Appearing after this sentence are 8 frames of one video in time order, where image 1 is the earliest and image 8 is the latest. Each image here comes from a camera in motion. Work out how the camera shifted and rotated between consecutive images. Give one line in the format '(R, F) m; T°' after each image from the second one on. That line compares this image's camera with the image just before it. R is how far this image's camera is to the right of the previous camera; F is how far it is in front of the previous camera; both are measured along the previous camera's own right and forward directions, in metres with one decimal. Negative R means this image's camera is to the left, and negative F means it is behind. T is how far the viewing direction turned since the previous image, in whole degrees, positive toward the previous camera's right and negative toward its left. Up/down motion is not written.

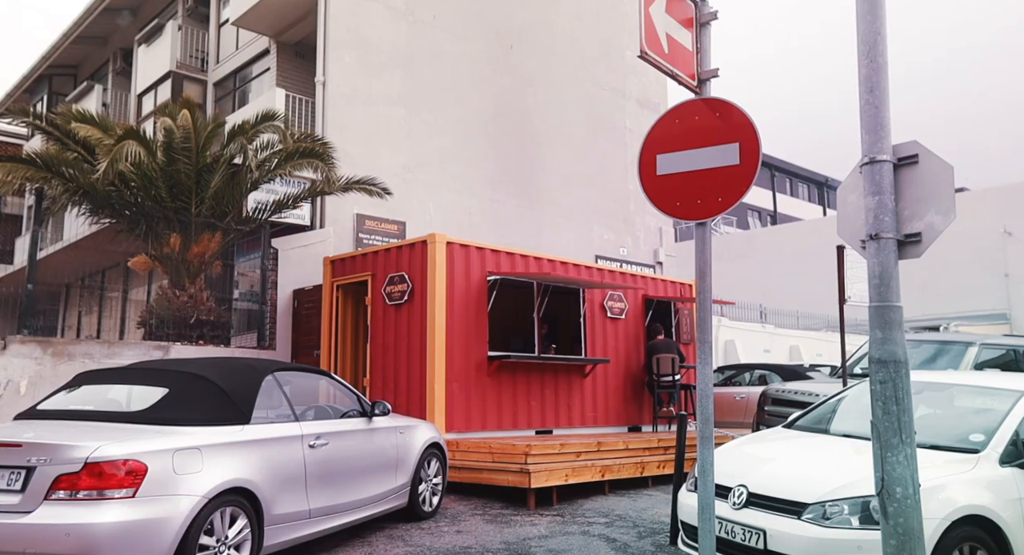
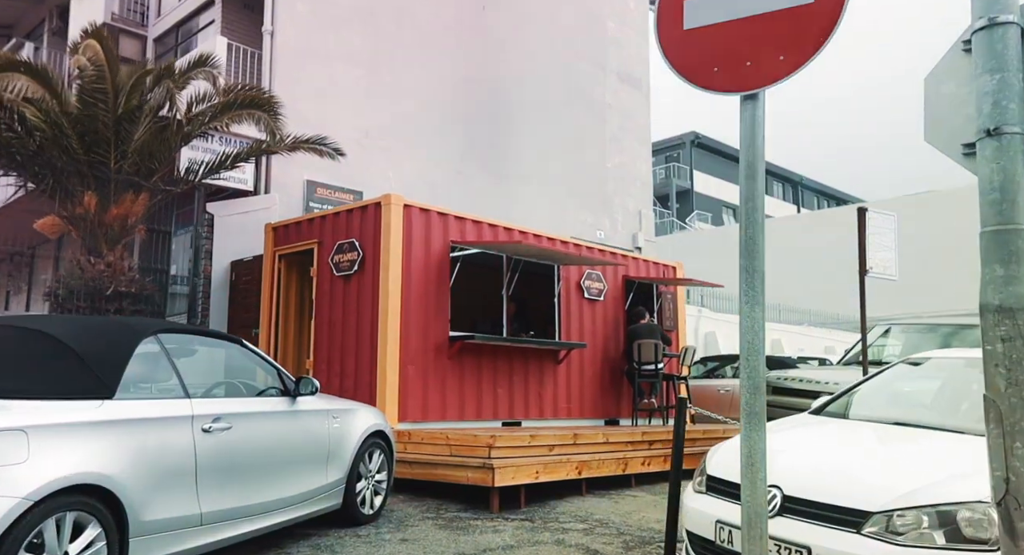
(+0.1, +1.4) m; +2°
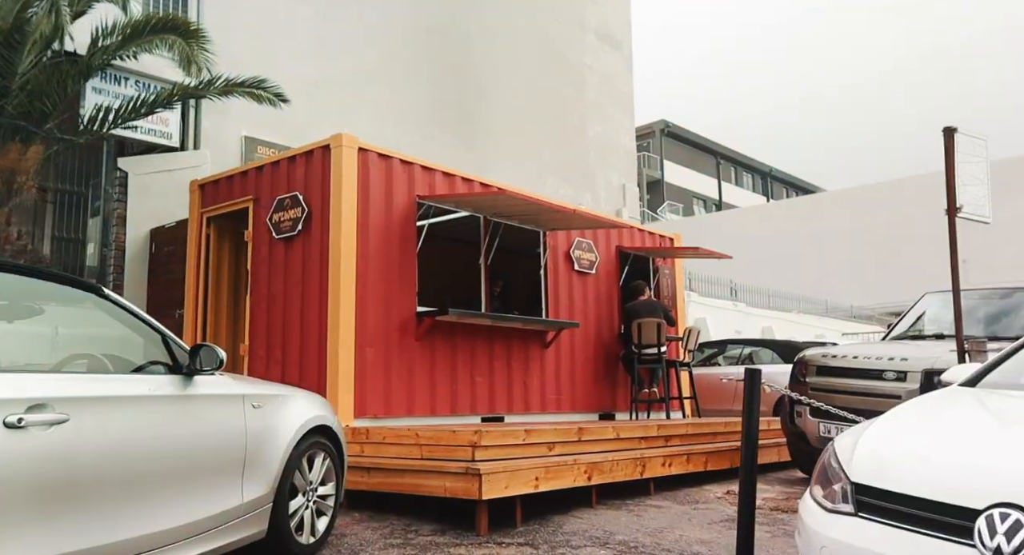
(-0.2, +1.8) m; +2°
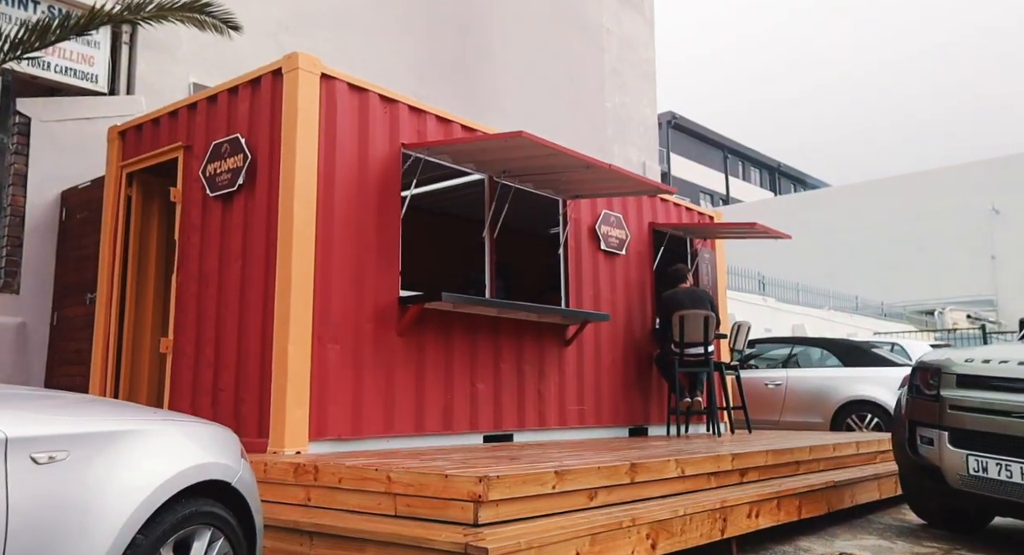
(-0.1, +2.1) m; 0°
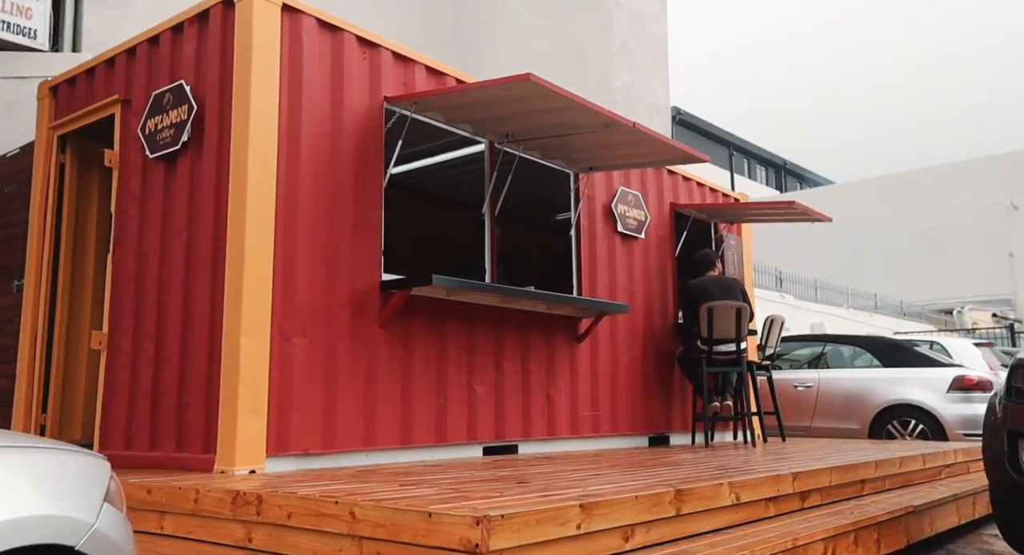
(0.0, +1.1) m; 0°
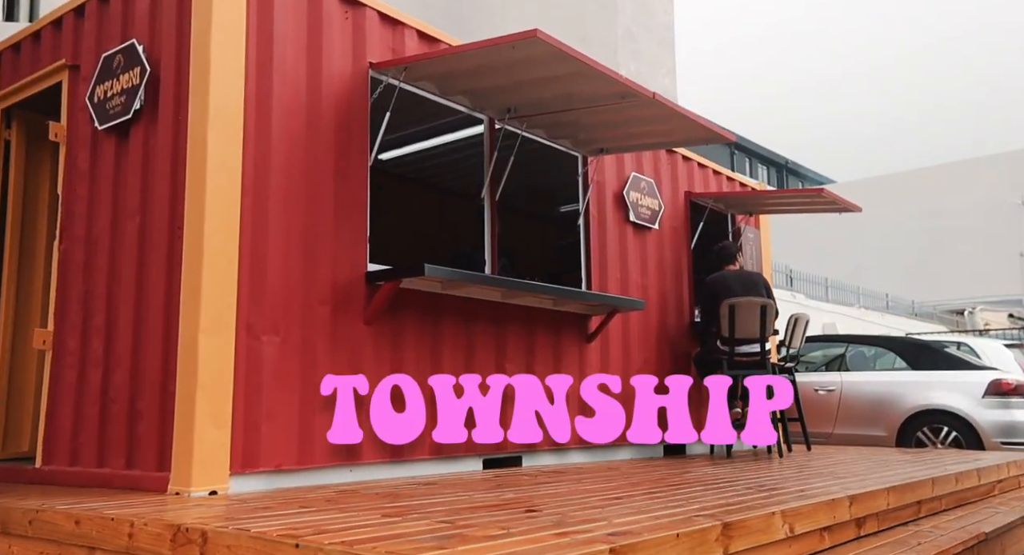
(0.0, +0.6) m; 0°
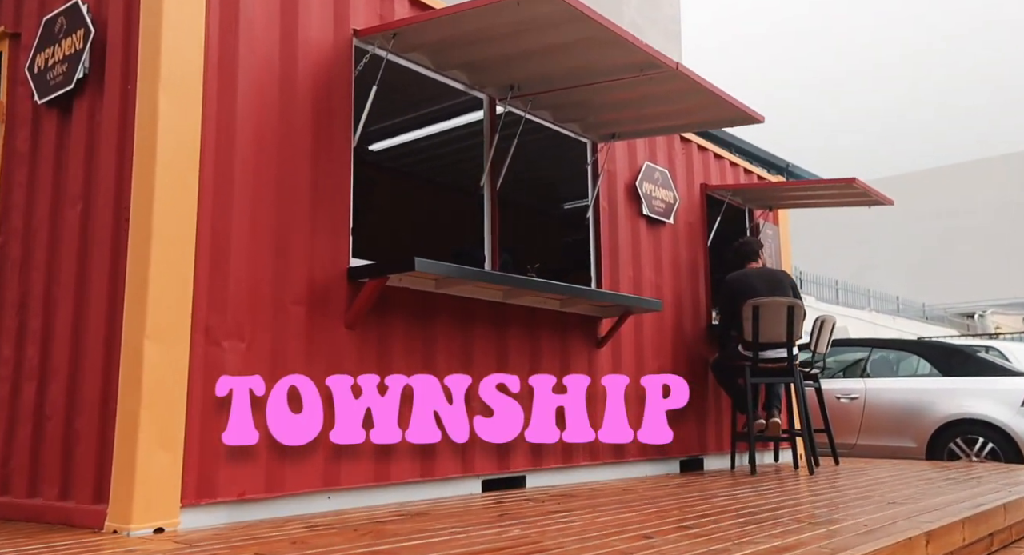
(0.0, +0.6) m; 0°
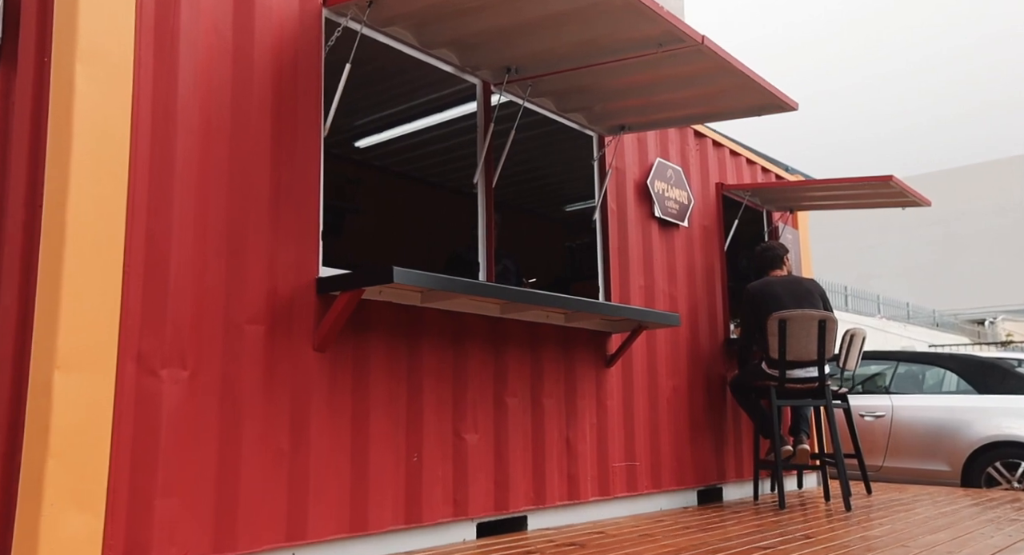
(0.0, +0.6) m; 0°
